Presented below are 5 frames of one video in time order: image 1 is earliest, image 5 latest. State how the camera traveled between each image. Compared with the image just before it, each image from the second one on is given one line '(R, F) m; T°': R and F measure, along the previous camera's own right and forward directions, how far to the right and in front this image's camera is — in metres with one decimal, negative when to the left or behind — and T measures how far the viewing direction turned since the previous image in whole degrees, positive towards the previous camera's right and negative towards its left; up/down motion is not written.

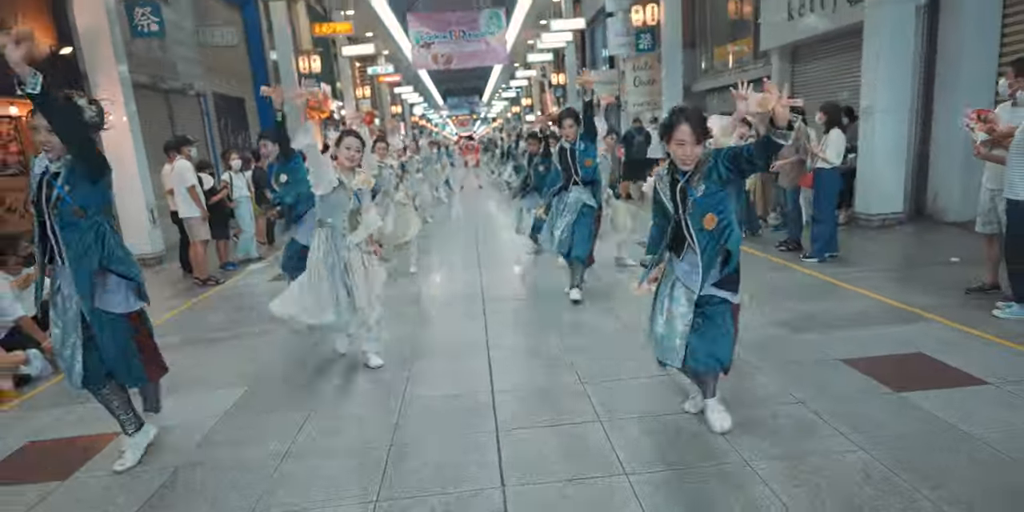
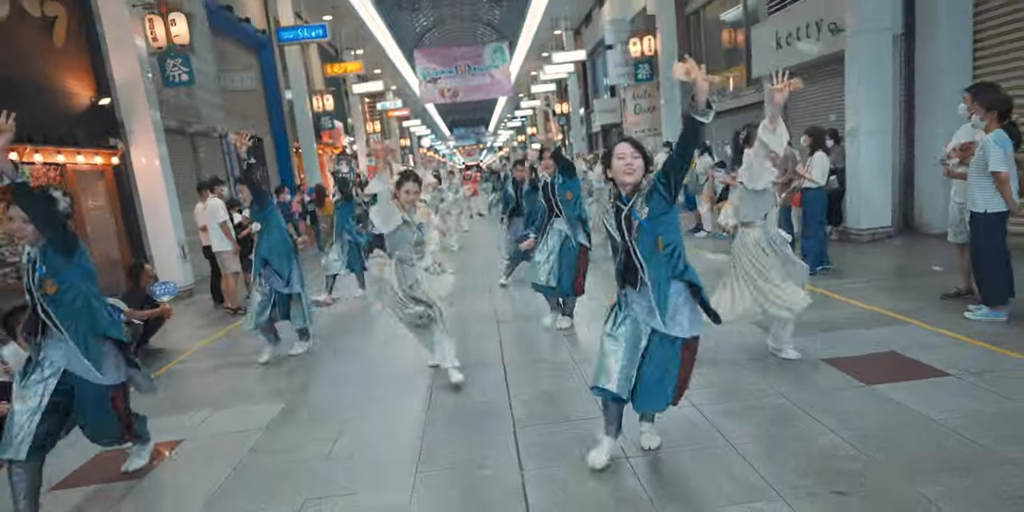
(0.0, -0.4) m; -1°
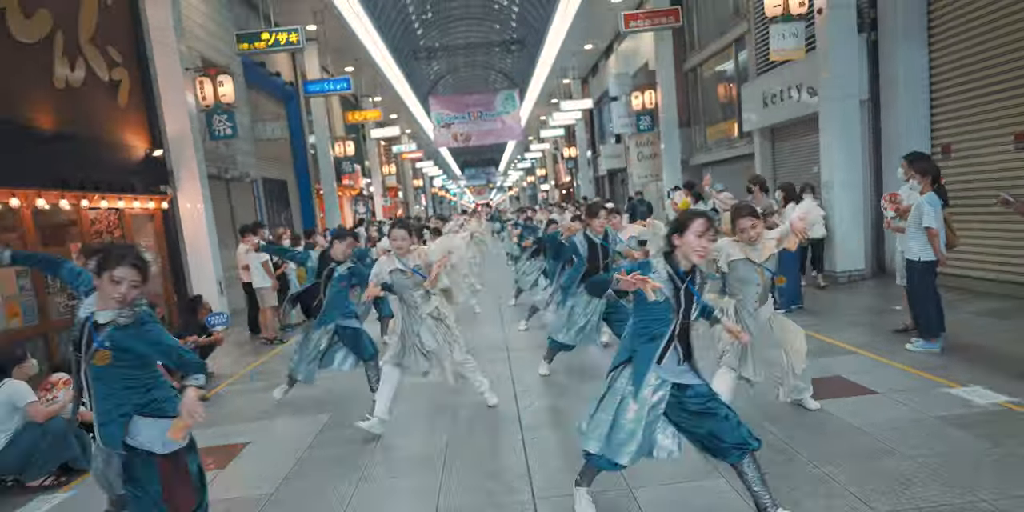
(0.0, -0.7) m; -1°
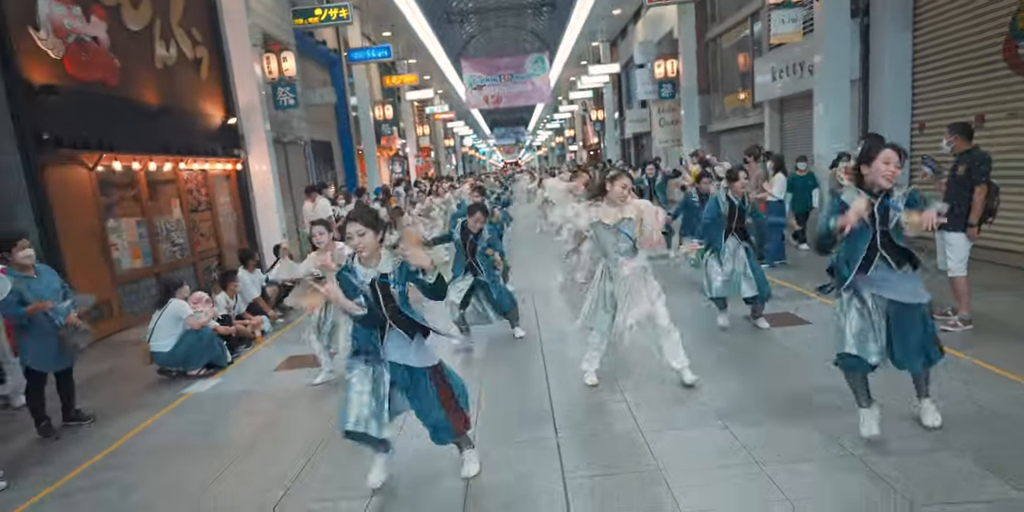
(0.0, -1.2) m; -3°
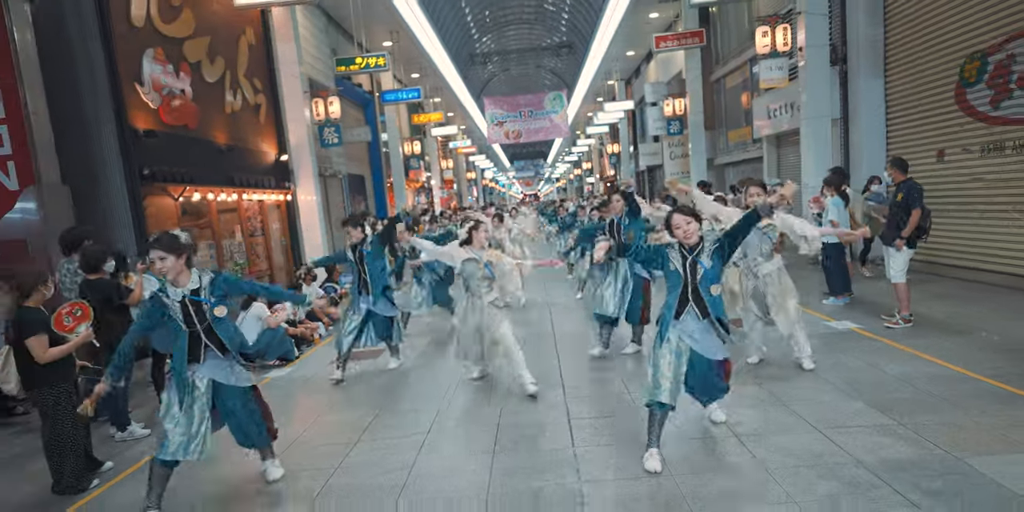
(0.0, -1.1) m; -2°
